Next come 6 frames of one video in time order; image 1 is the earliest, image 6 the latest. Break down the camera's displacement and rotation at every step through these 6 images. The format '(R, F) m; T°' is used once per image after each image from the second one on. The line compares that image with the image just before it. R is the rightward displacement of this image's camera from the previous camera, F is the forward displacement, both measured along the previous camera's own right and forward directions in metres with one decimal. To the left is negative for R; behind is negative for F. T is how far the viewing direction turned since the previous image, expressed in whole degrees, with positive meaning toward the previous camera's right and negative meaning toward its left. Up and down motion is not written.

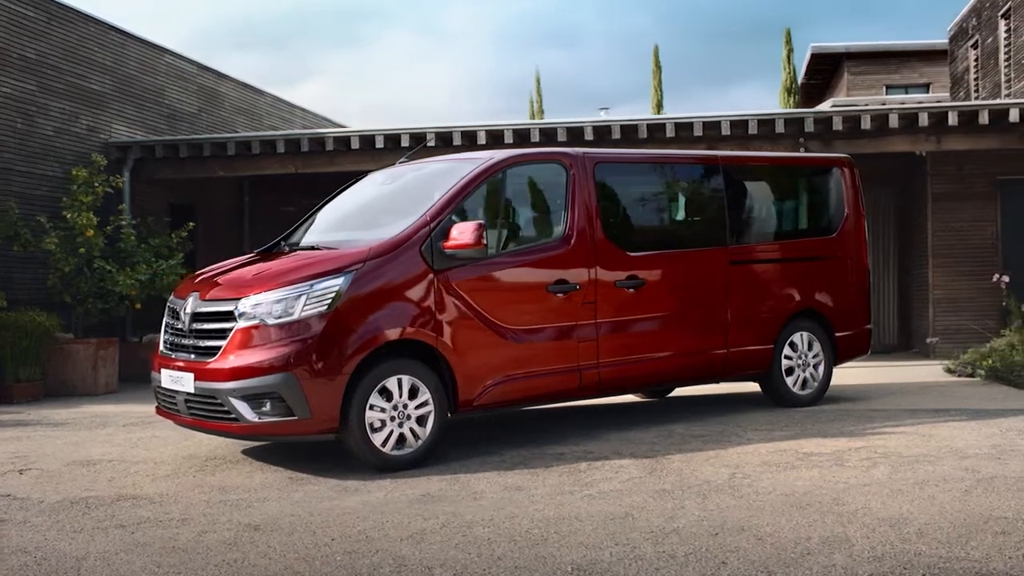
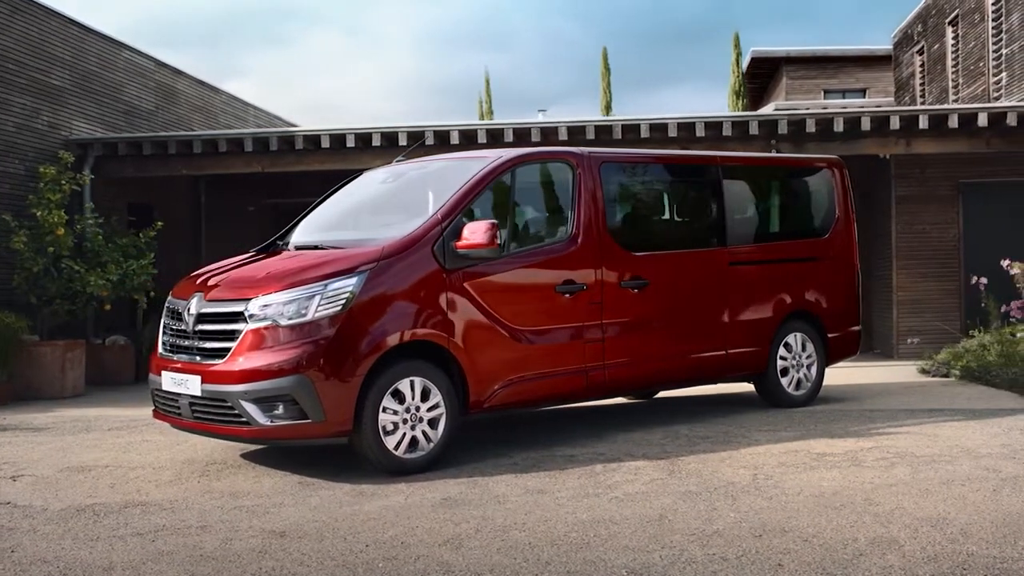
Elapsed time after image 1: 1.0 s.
(-0.3, +0.1) m; +3°
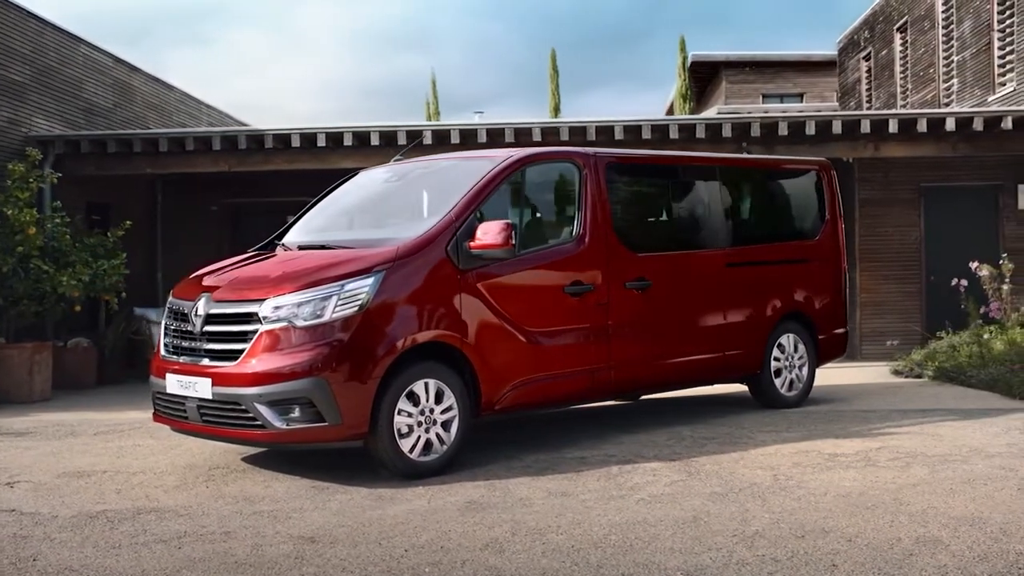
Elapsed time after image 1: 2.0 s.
(-0.3, +0.1) m; +3°
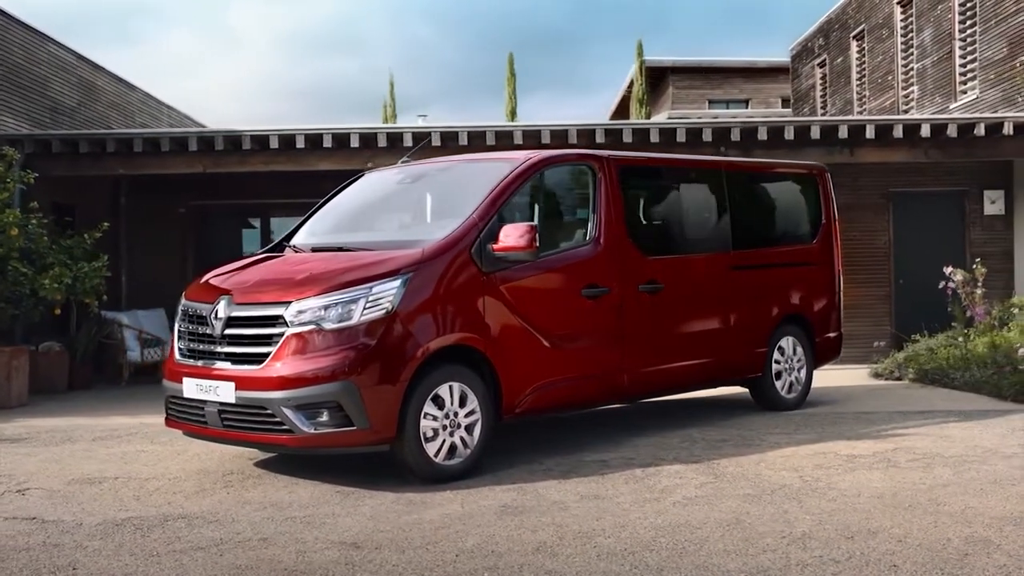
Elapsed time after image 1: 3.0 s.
(-0.3, 0.0) m; +2°
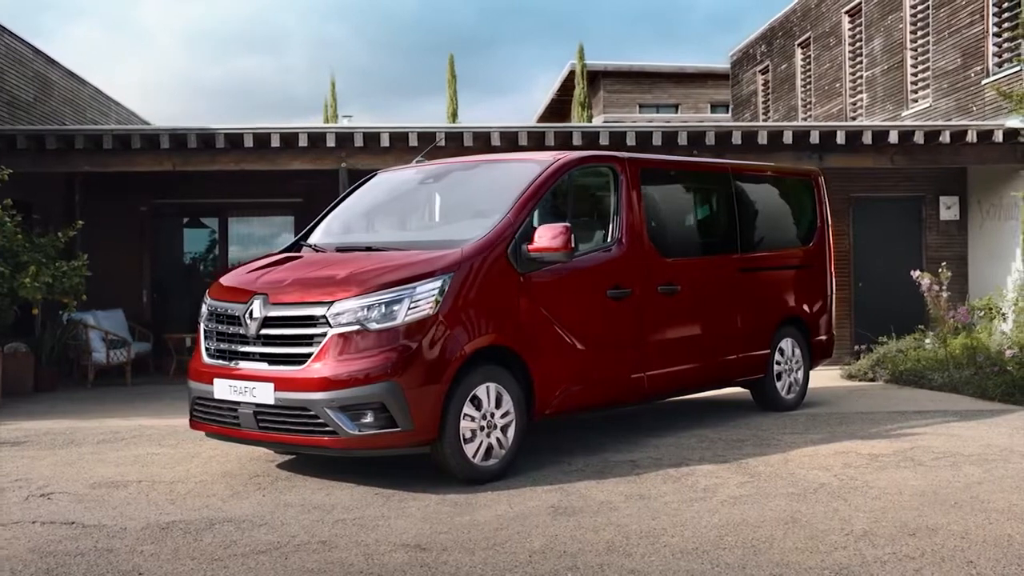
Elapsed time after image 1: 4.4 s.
(-0.5, 0.0) m; +3°
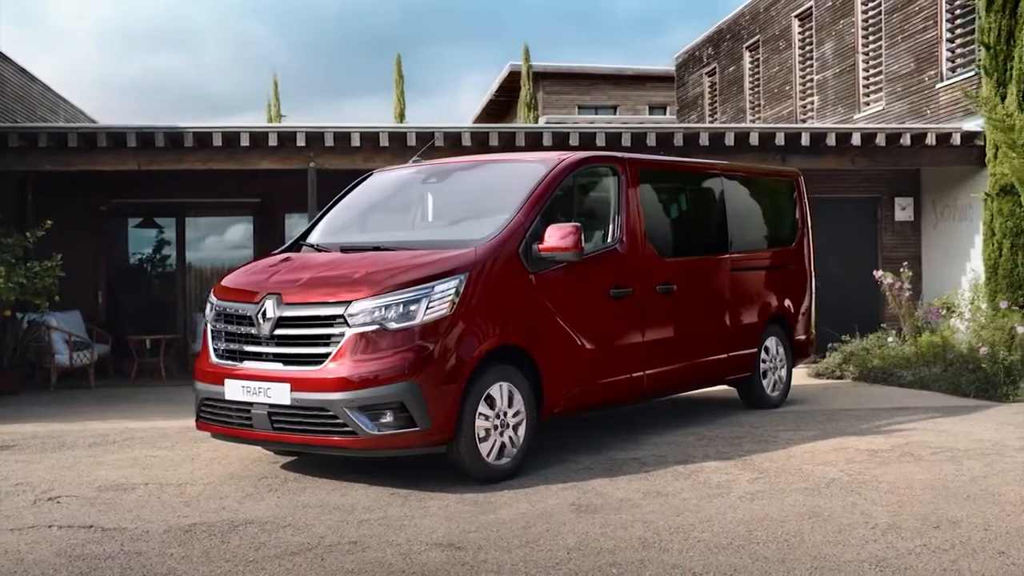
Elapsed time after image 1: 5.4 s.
(-0.3, 0.0) m; +3°
